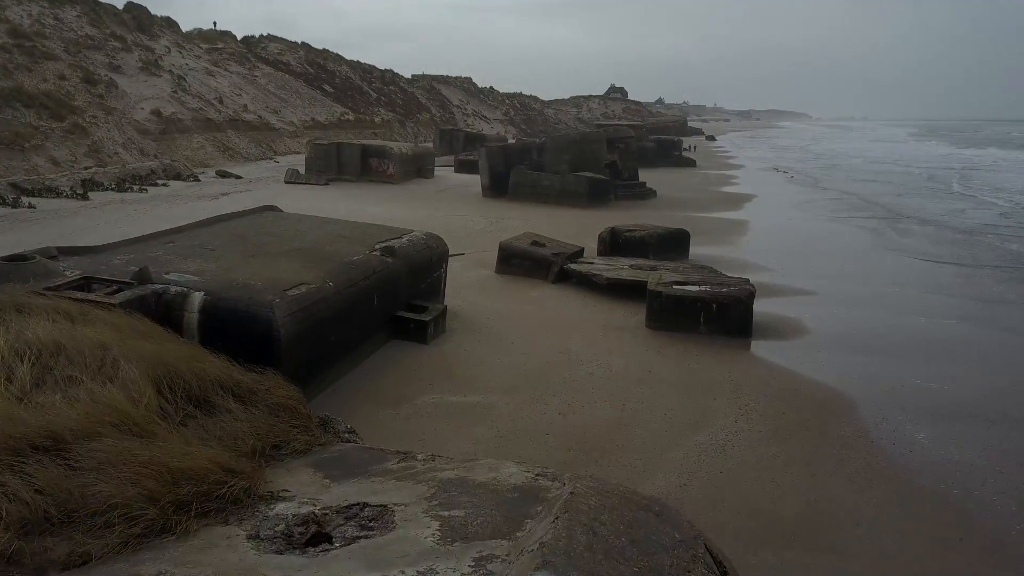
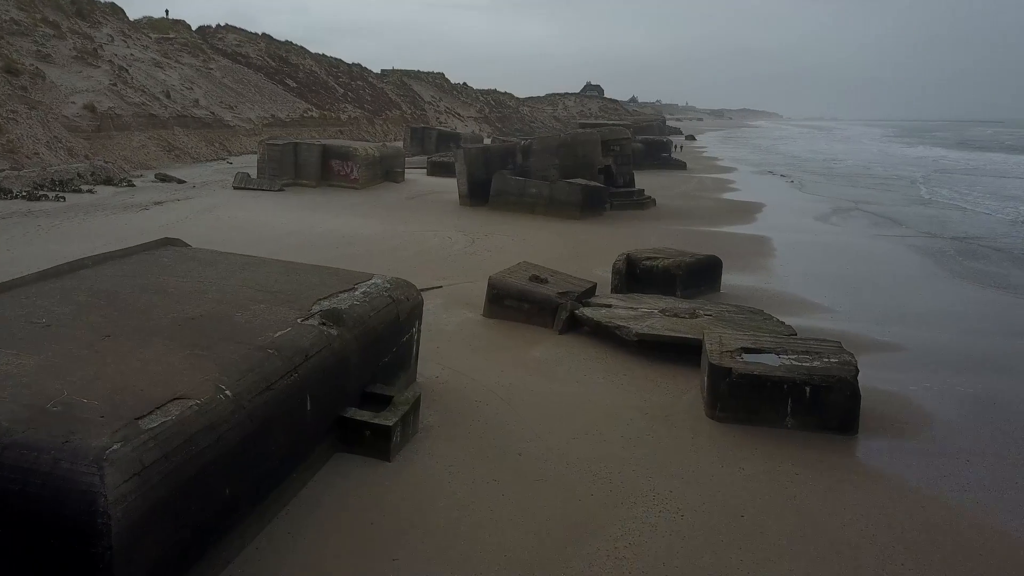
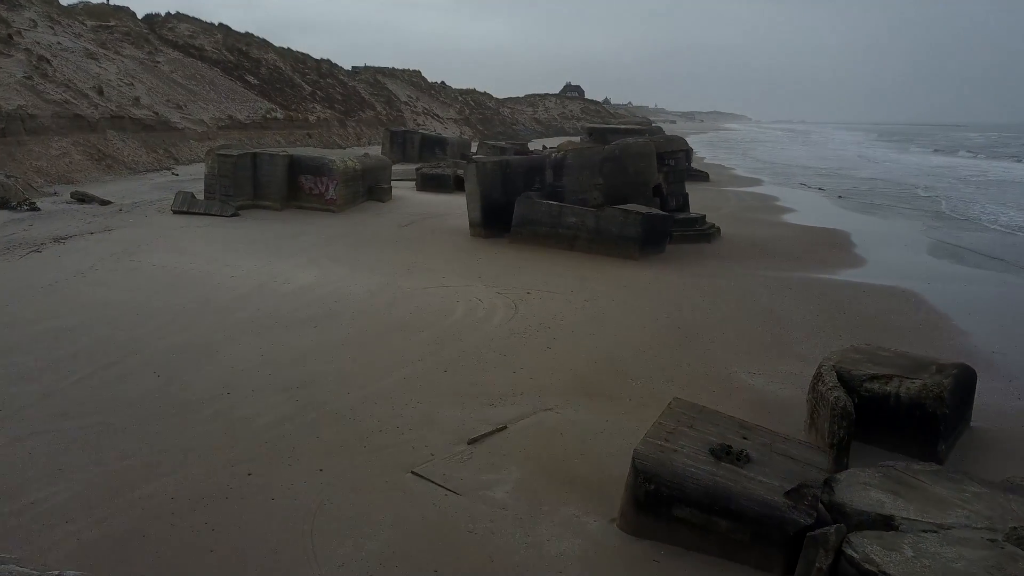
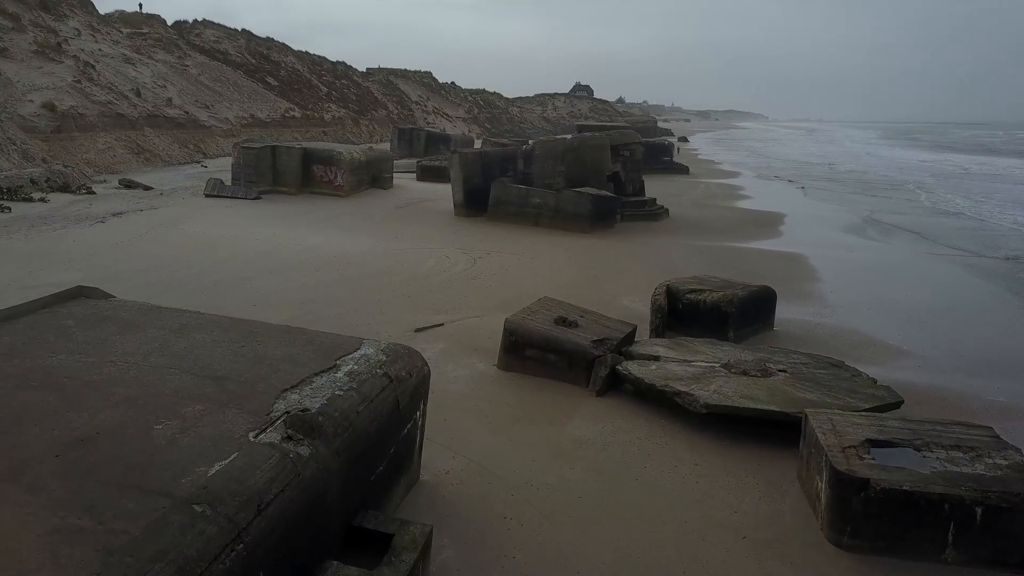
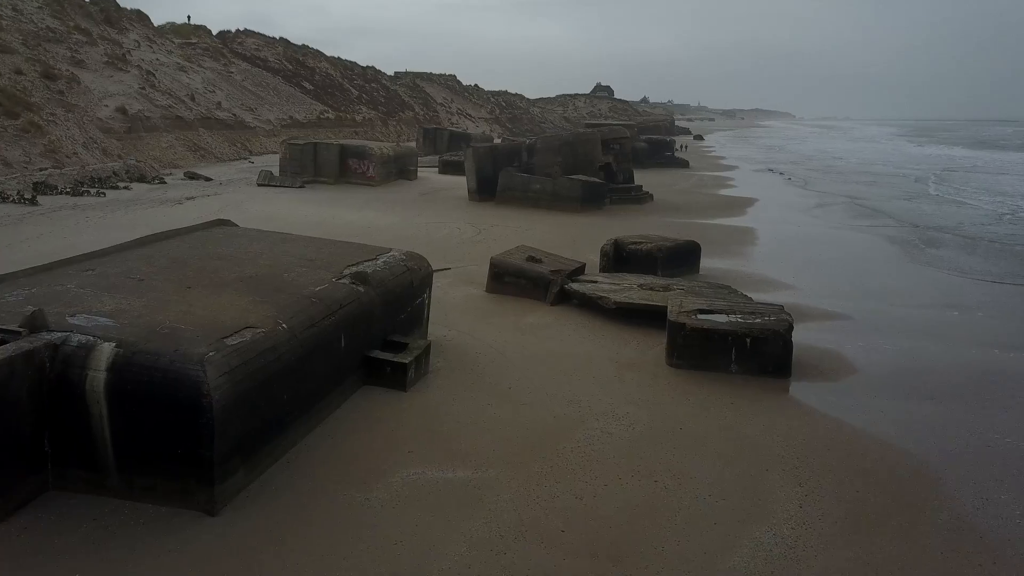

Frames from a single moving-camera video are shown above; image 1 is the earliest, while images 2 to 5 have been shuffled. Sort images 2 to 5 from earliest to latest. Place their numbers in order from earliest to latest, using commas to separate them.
5, 2, 4, 3
